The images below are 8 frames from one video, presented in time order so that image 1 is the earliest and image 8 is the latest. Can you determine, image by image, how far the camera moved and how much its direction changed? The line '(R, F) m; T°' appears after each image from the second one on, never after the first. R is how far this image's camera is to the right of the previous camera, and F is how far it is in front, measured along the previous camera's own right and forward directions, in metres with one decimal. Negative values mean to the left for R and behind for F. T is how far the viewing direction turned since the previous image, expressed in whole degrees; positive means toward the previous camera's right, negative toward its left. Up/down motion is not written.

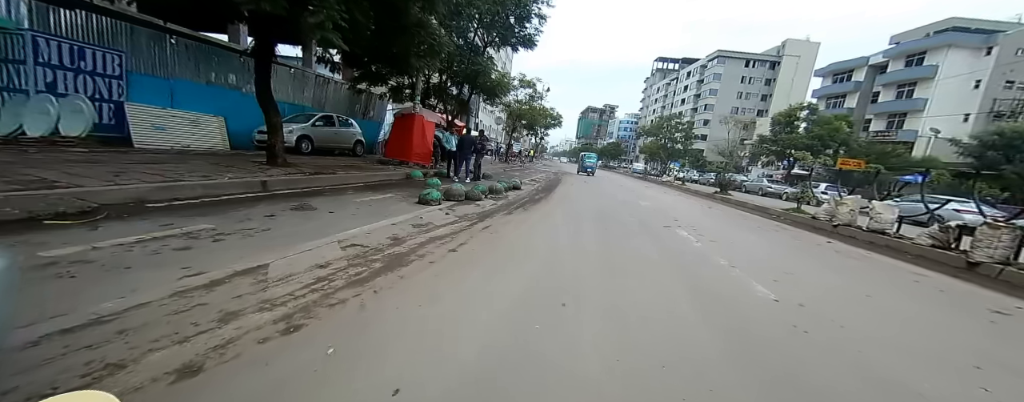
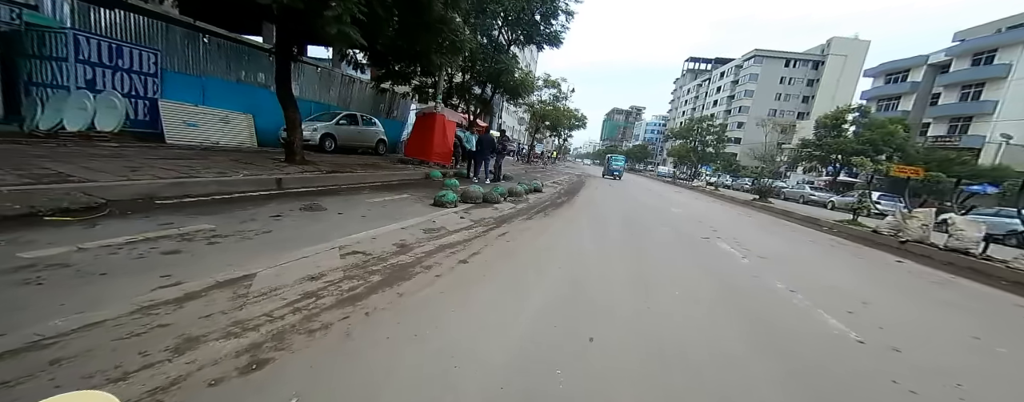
(0.0, +0.5) m; -4°
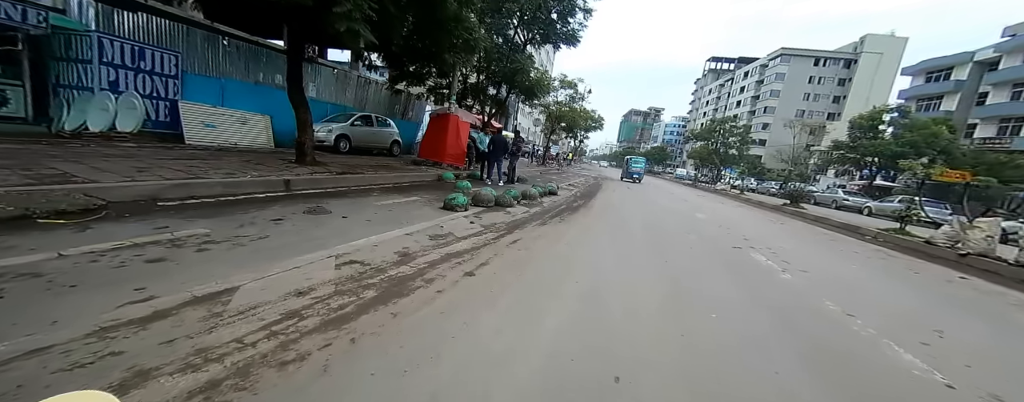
(0.0, +0.4) m; -3°
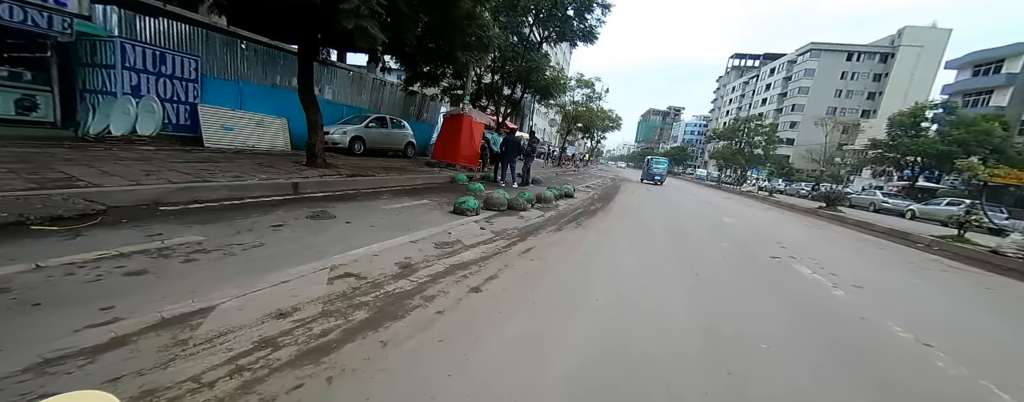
(0.0, +0.4) m; -3°
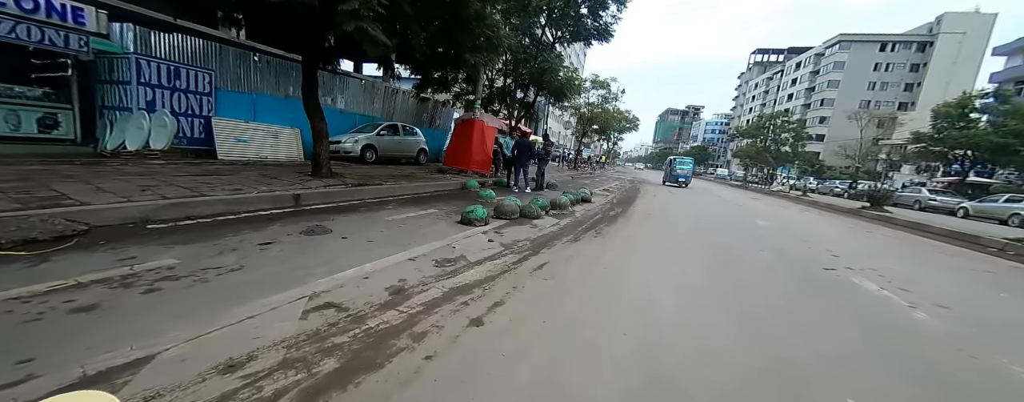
(+0.1, +0.5) m; -3°
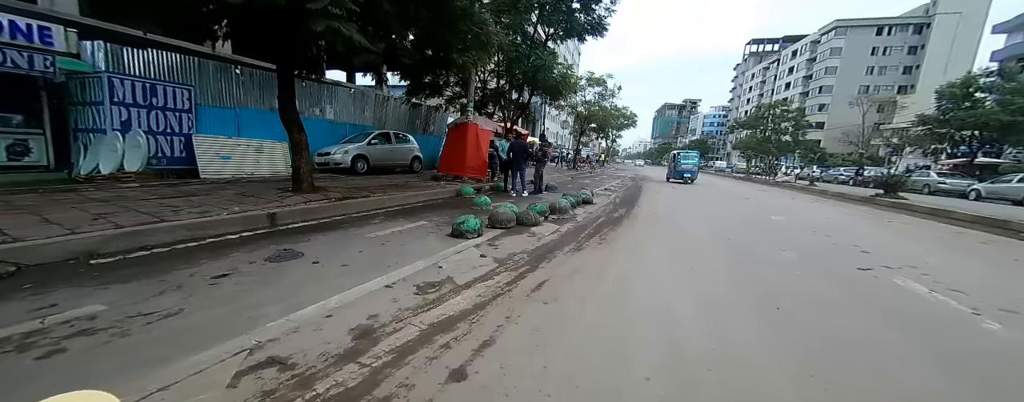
(+0.1, +0.5) m; 0°
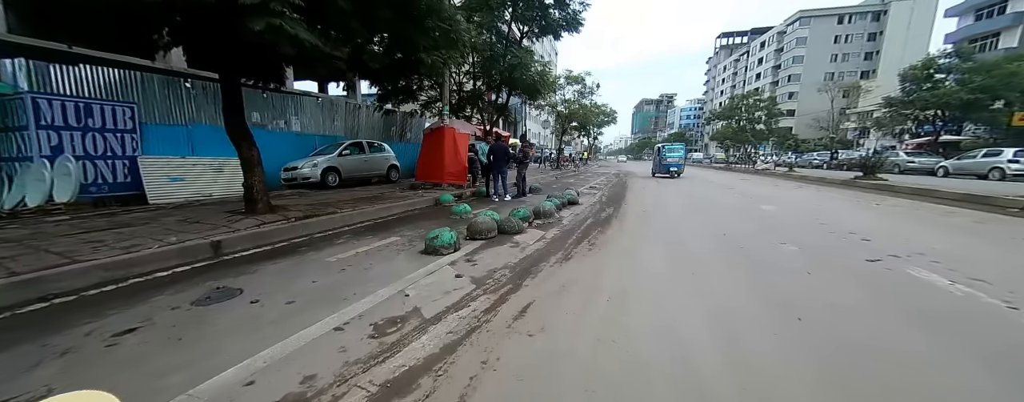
(+0.1, +0.5) m; +2°
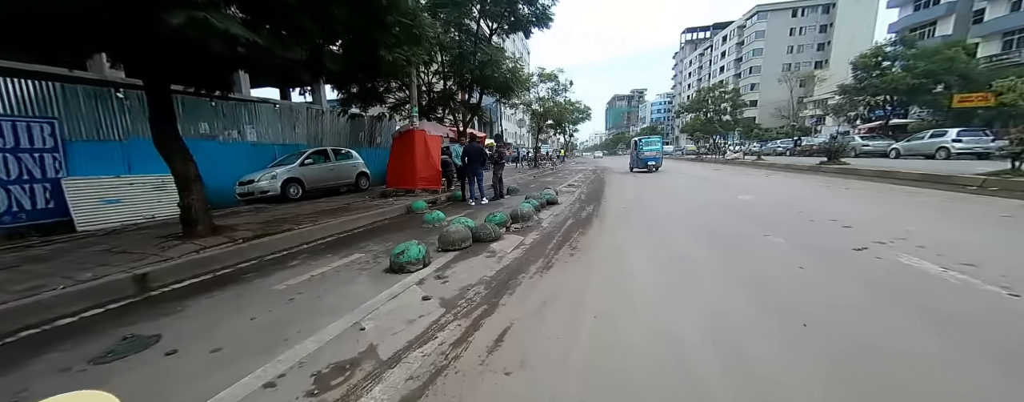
(+0.1, +0.4) m; +4°
